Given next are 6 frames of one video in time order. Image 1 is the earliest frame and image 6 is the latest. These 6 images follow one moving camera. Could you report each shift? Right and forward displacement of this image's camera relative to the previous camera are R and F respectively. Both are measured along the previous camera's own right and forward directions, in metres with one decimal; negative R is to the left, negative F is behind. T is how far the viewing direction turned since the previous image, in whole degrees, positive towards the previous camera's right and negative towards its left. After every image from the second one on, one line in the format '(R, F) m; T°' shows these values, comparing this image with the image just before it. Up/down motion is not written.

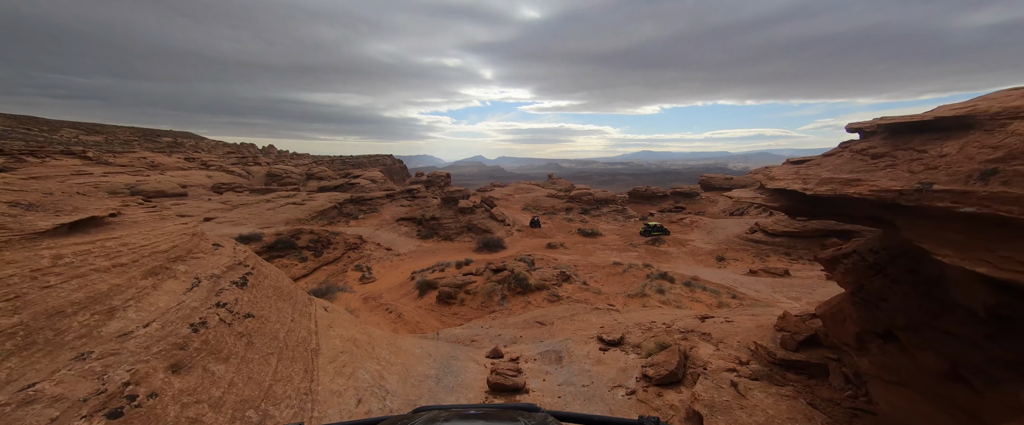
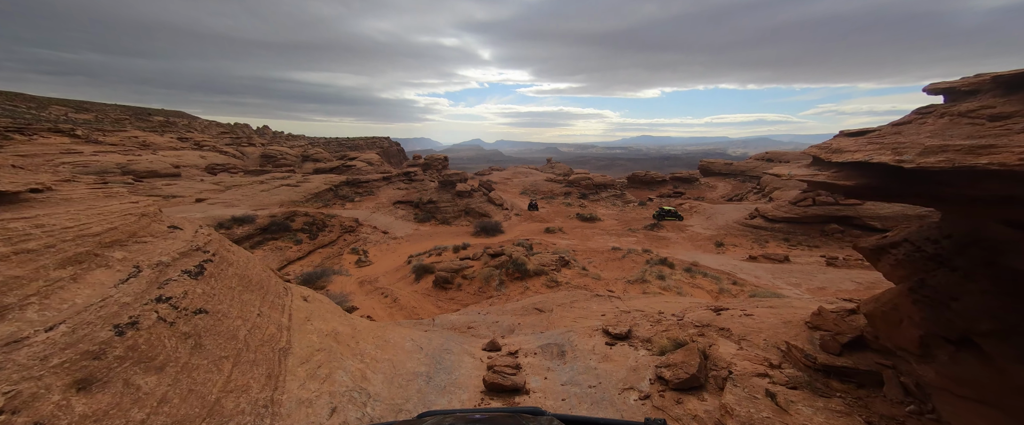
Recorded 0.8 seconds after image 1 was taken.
(0.0, +0.4) m; 0°
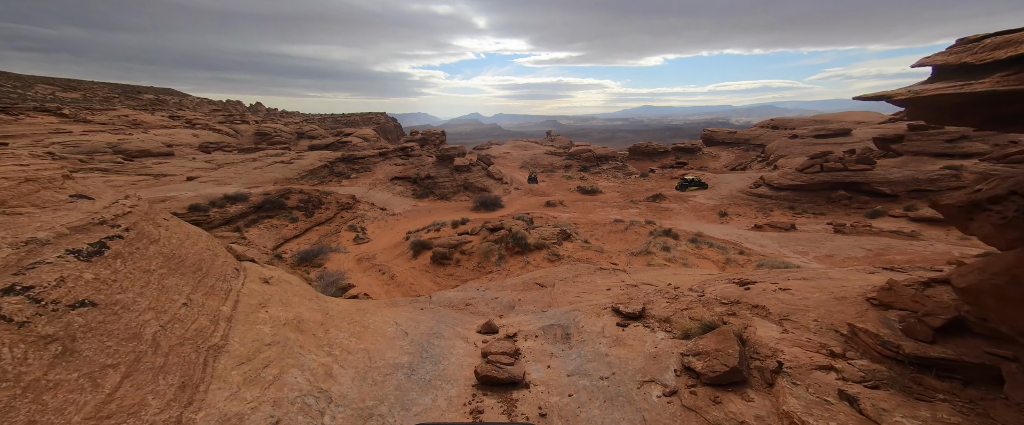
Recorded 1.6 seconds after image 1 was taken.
(+0.1, +0.5) m; 0°
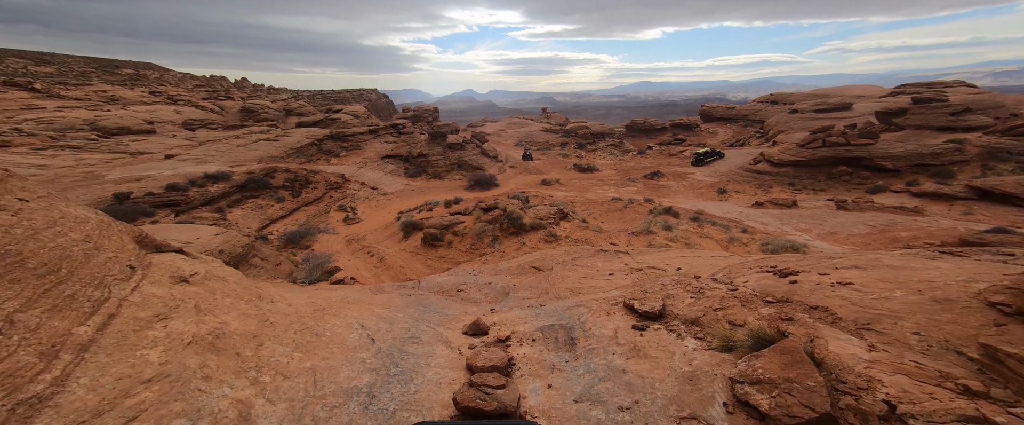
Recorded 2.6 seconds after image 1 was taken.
(0.0, +0.7) m; +1°
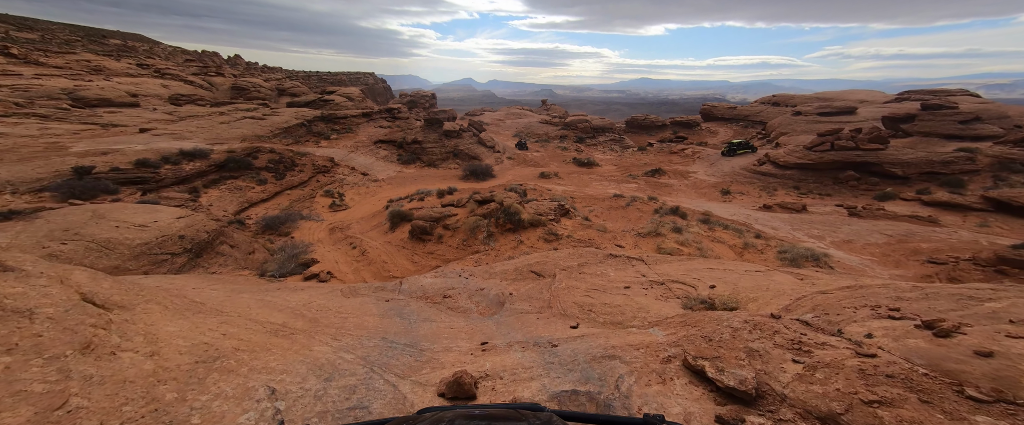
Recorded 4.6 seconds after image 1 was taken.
(-0.1, +1.0) m; +1°
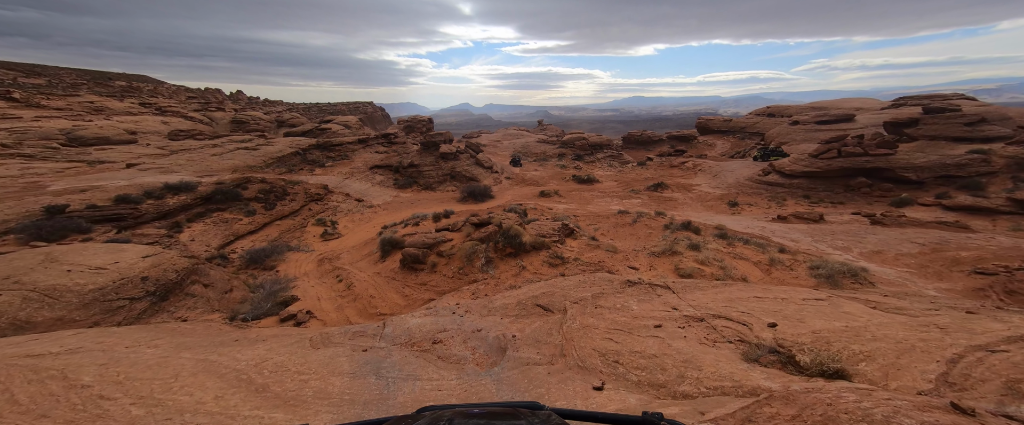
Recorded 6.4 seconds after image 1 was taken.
(0.0, +0.9) m; 0°
